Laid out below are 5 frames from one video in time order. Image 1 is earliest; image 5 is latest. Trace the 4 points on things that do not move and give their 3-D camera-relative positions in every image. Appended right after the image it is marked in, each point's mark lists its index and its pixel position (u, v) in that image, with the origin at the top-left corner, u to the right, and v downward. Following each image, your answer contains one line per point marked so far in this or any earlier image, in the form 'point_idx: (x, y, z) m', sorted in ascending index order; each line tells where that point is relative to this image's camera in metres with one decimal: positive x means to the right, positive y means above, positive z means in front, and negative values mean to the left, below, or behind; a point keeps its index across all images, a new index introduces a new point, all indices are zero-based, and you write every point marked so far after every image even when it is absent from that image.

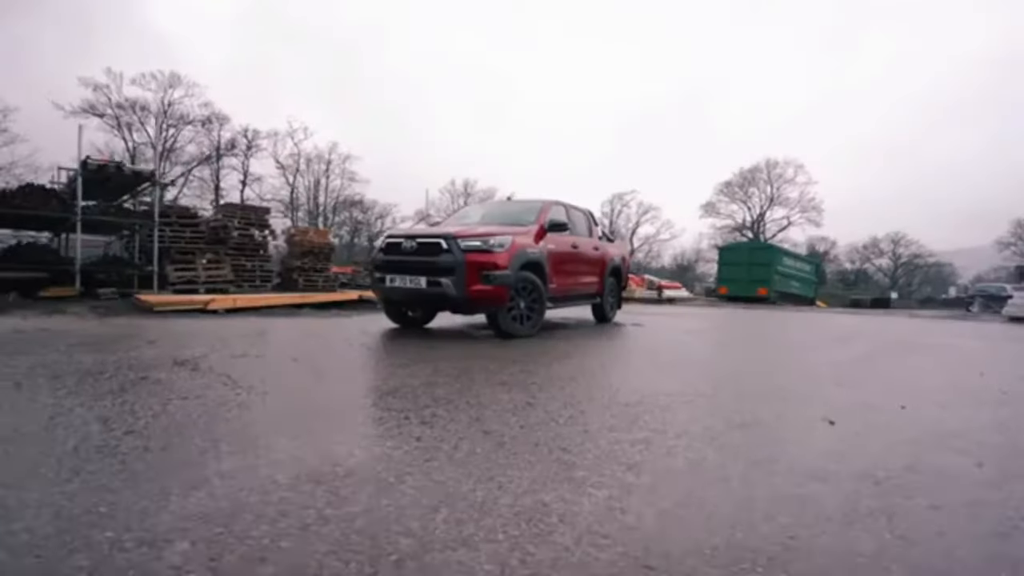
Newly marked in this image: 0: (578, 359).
0: (+0.6, -0.6, +5.1) m
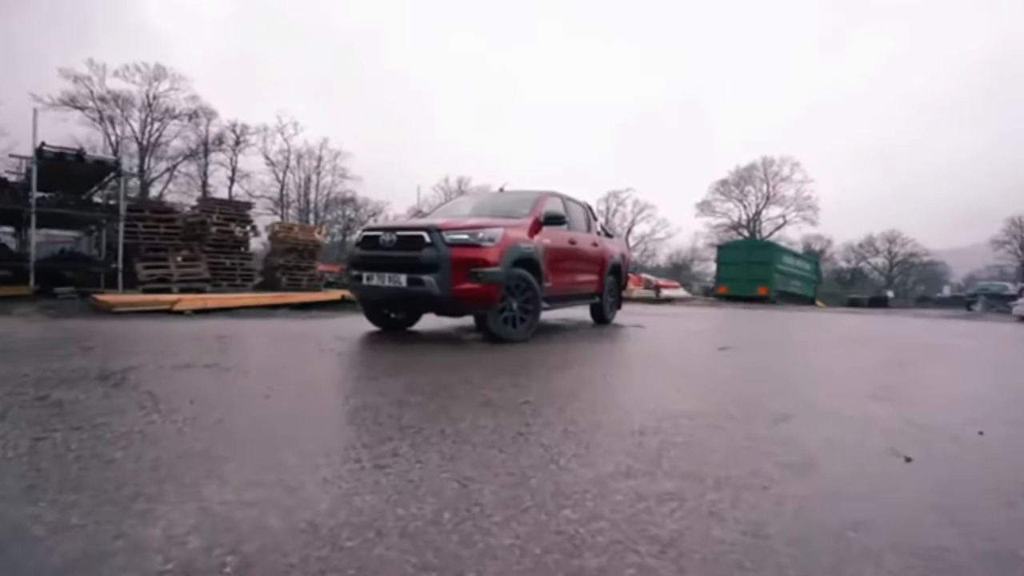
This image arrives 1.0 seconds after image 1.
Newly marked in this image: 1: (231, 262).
0: (+0.5, -0.6, +4.4) m
1: (-6.6, +0.6, +13.8) m
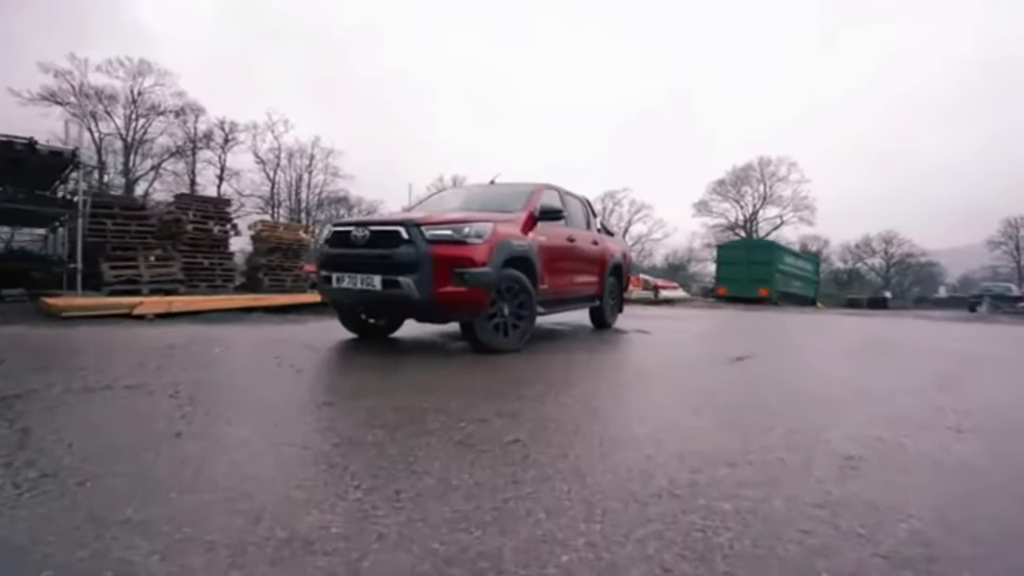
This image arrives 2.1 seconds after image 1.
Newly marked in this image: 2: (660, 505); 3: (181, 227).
0: (+0.4, -0.6, +3.7) m
1: (-6.7, +0.6, +13.0) m
2: (+0.5, -0.7, +1.8) m
3: (-7.1, +1.3, +12.5) m
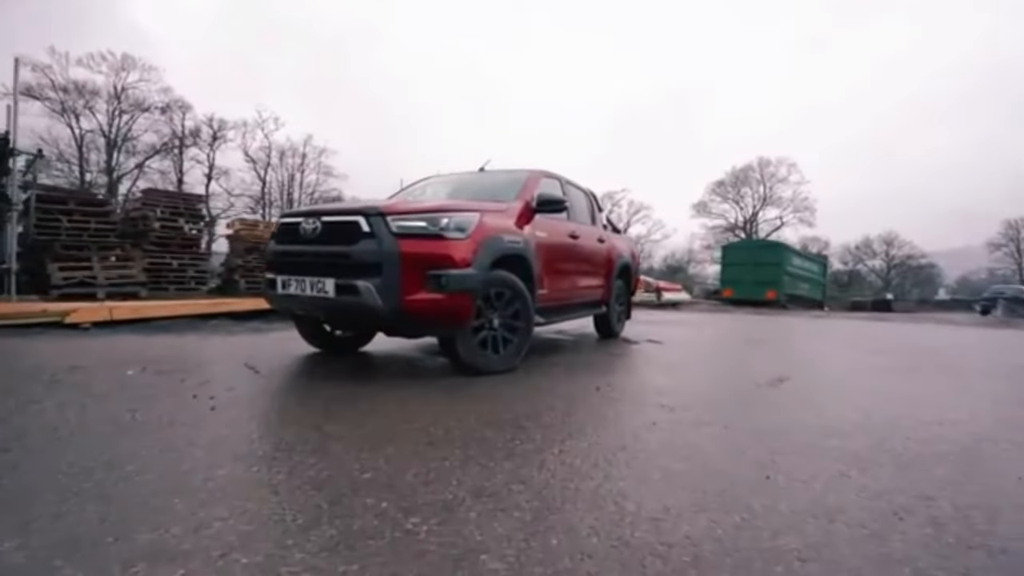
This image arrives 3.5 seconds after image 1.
0: (+0.4, -0.7, +2.6) m
1: (-6.8, +0.5, +12.0) m
2: (+0.4, -0.7, +0.8) m
3: (-7.2, +1.2, +11.5) m
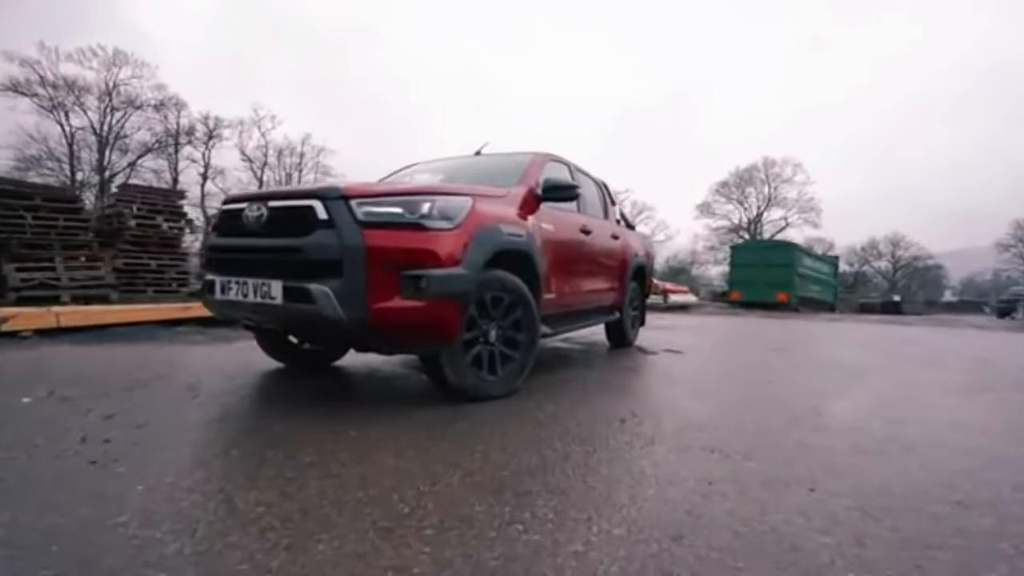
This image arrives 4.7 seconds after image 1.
0: (+0.4, -0.7, +1.8) m
1: (-6.8, +0.5, +11.1) m
2: (+0.4, -0.7, -0.1) m
3: (-7.2, +1.2, +10.7) m
